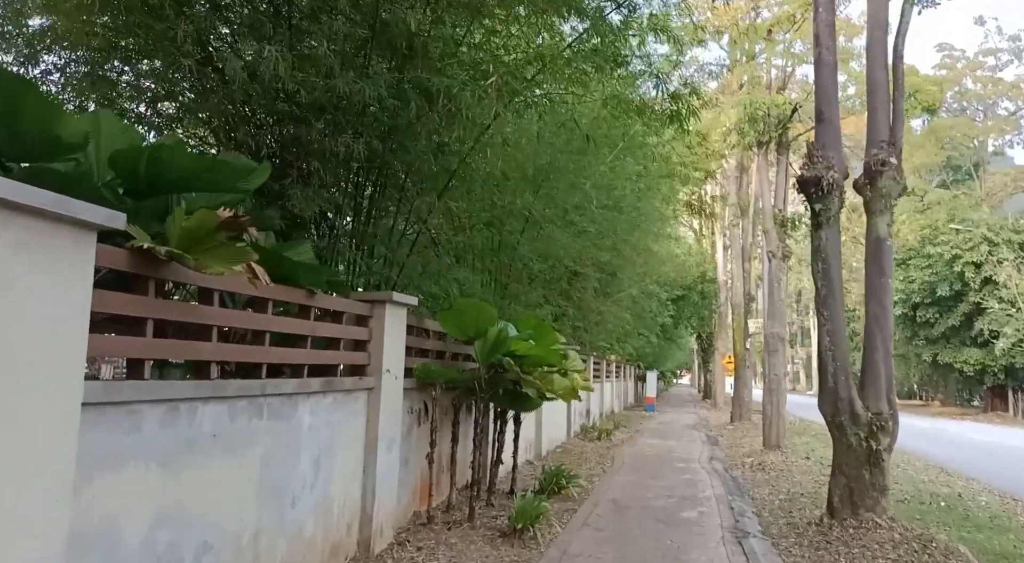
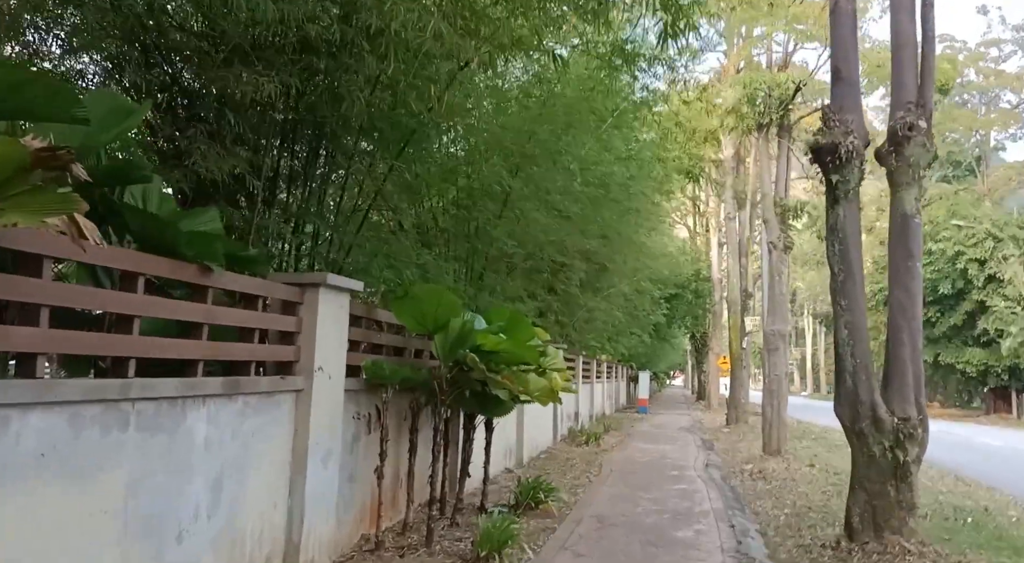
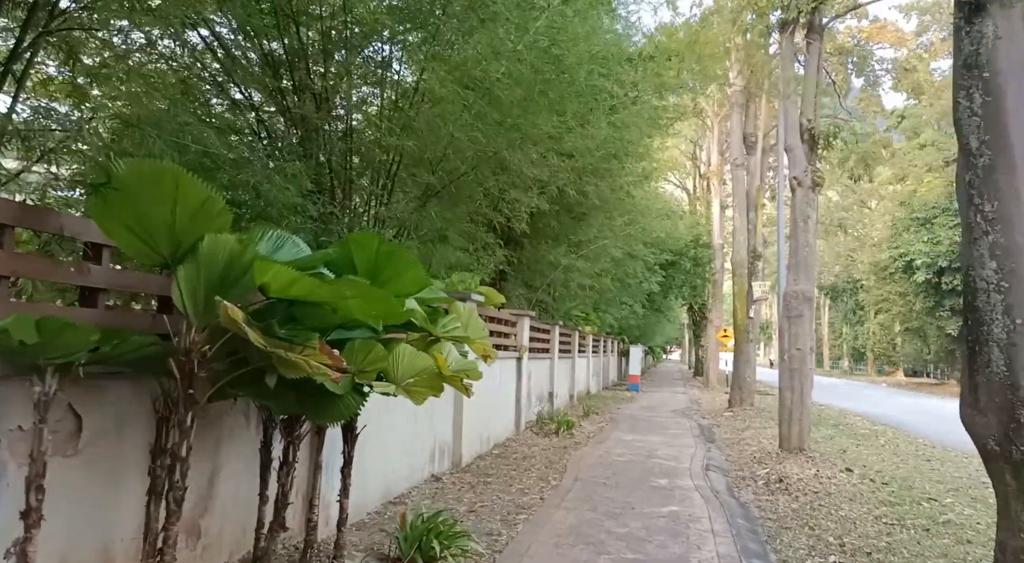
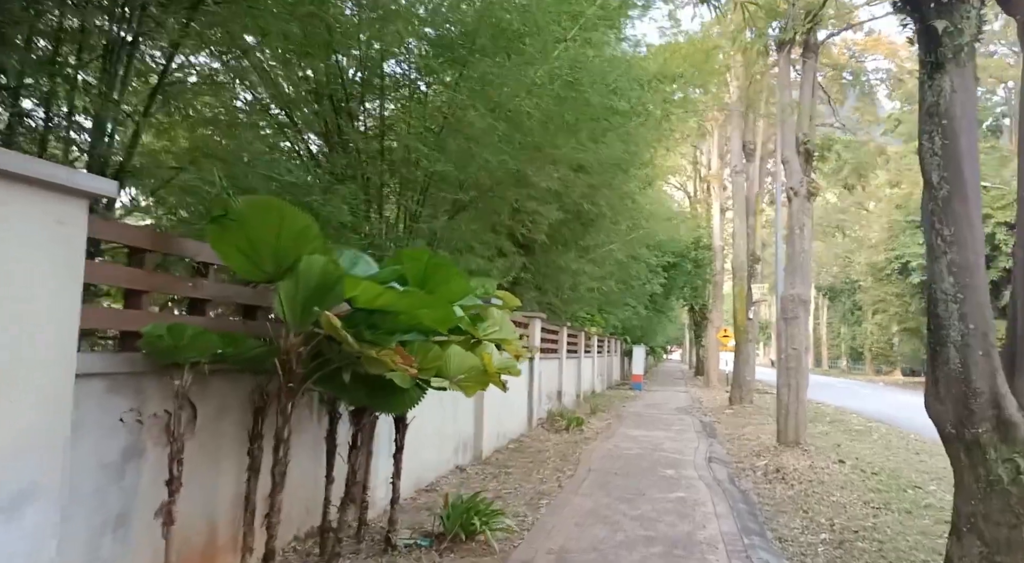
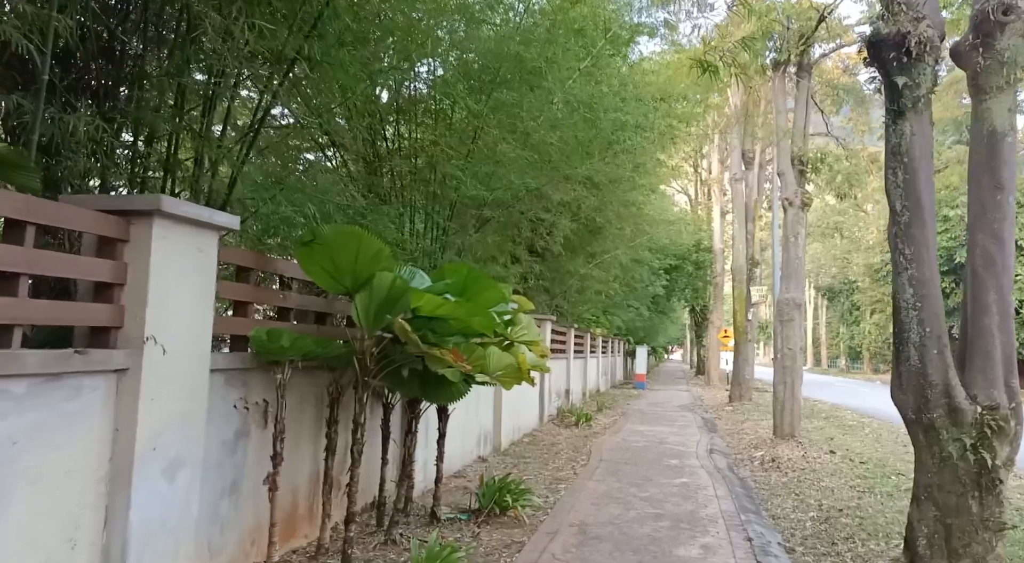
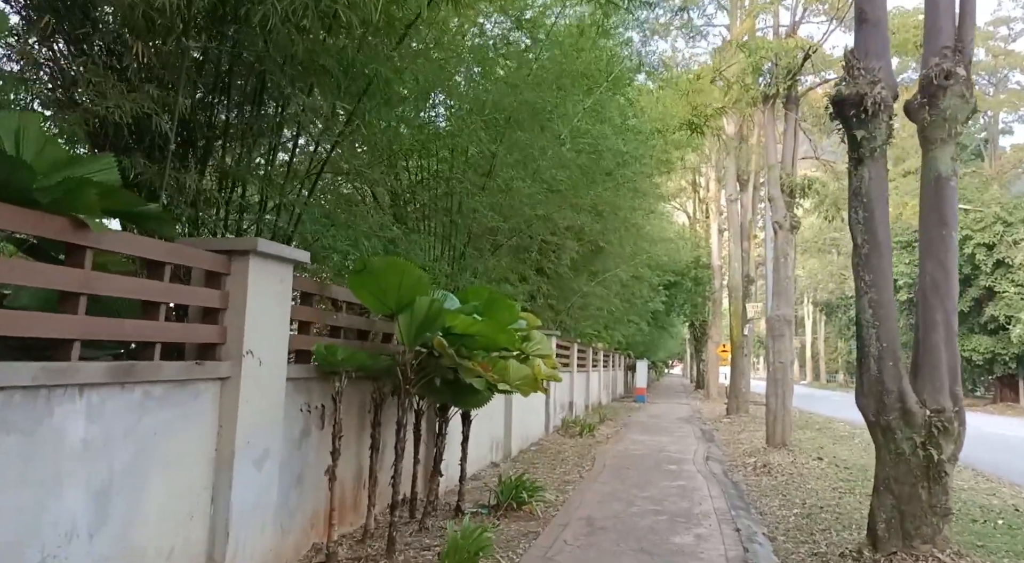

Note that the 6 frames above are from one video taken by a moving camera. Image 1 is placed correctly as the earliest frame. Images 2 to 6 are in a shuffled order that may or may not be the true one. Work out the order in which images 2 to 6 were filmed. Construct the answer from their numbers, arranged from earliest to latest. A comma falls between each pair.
2, 6, 5, 4, 3
